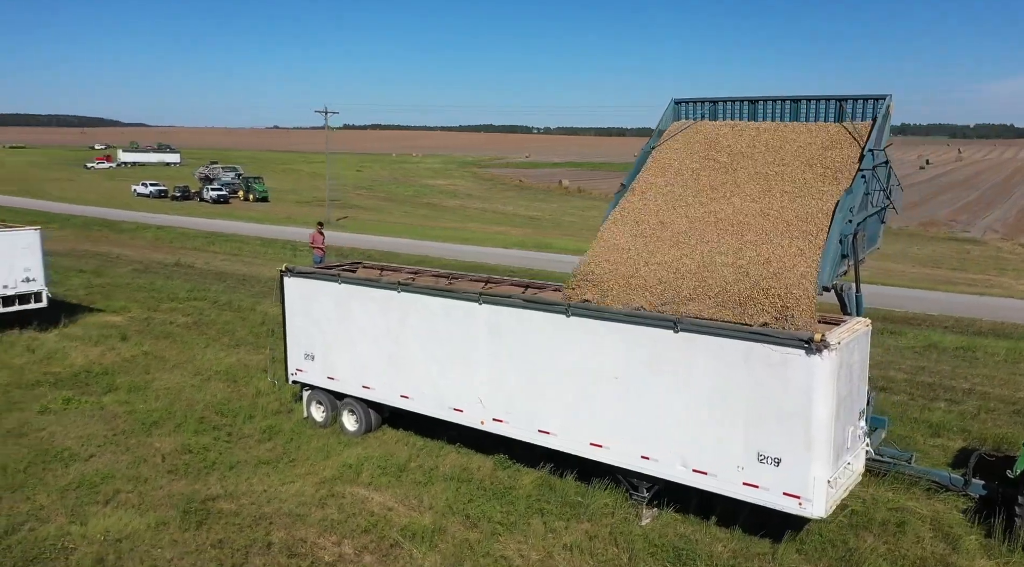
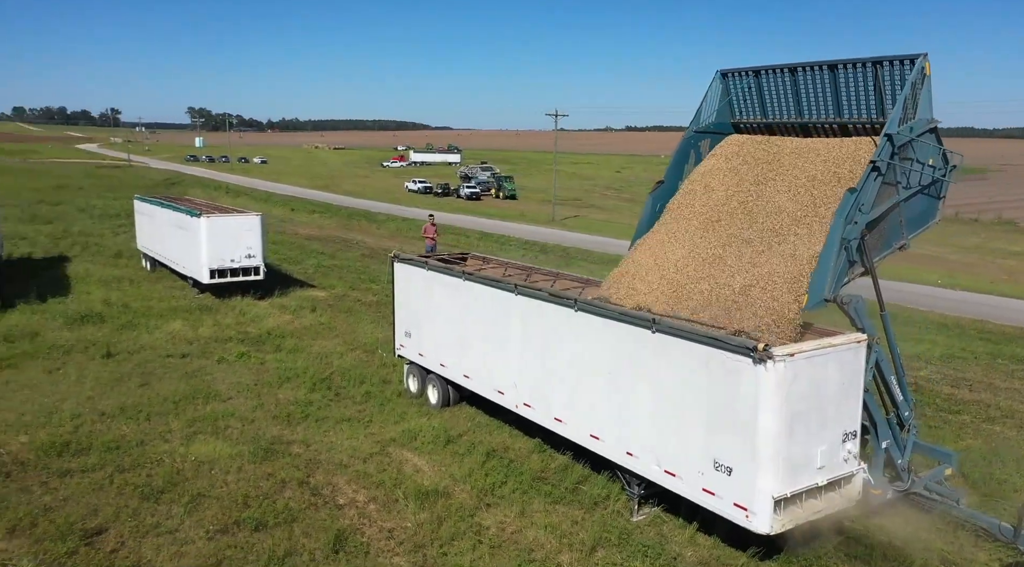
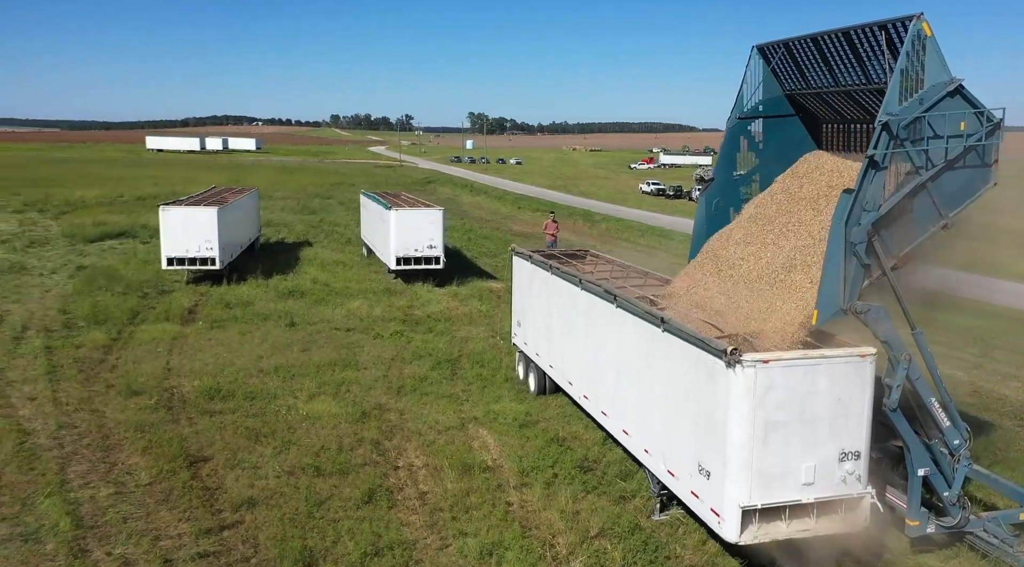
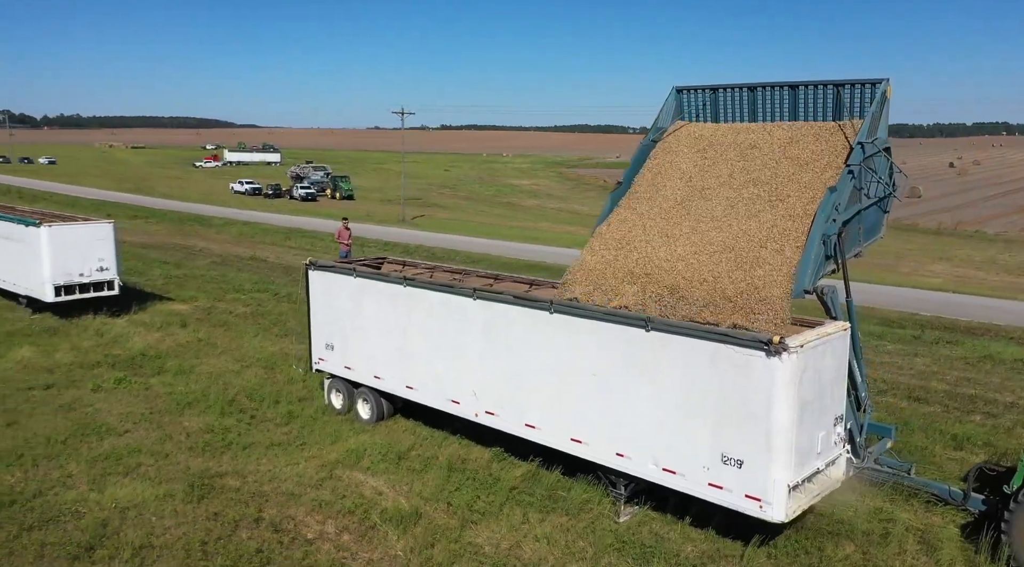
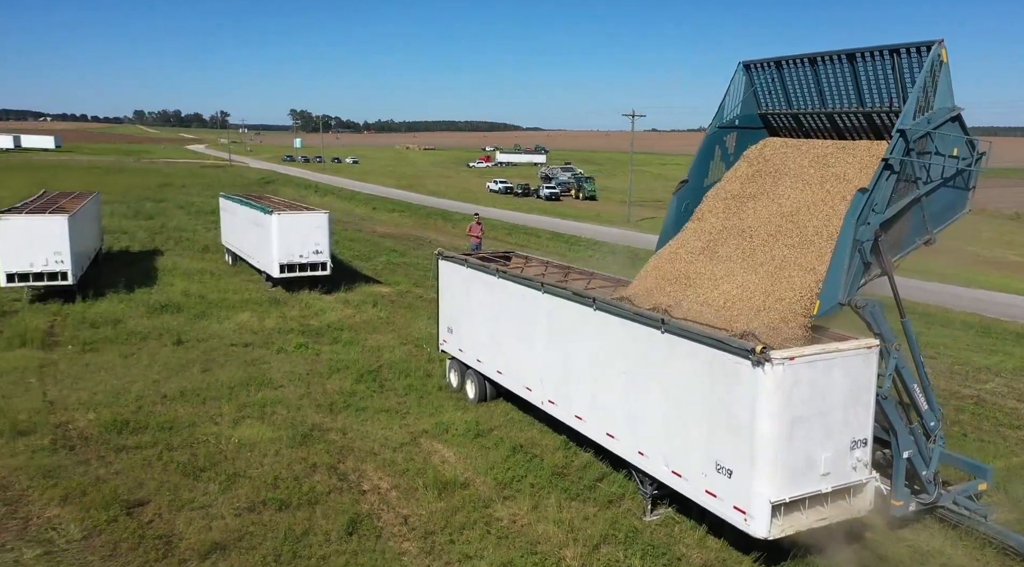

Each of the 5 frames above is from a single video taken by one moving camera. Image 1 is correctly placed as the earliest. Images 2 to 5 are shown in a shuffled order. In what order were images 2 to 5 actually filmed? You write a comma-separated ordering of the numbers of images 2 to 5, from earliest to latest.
4, 2, 5, 3
